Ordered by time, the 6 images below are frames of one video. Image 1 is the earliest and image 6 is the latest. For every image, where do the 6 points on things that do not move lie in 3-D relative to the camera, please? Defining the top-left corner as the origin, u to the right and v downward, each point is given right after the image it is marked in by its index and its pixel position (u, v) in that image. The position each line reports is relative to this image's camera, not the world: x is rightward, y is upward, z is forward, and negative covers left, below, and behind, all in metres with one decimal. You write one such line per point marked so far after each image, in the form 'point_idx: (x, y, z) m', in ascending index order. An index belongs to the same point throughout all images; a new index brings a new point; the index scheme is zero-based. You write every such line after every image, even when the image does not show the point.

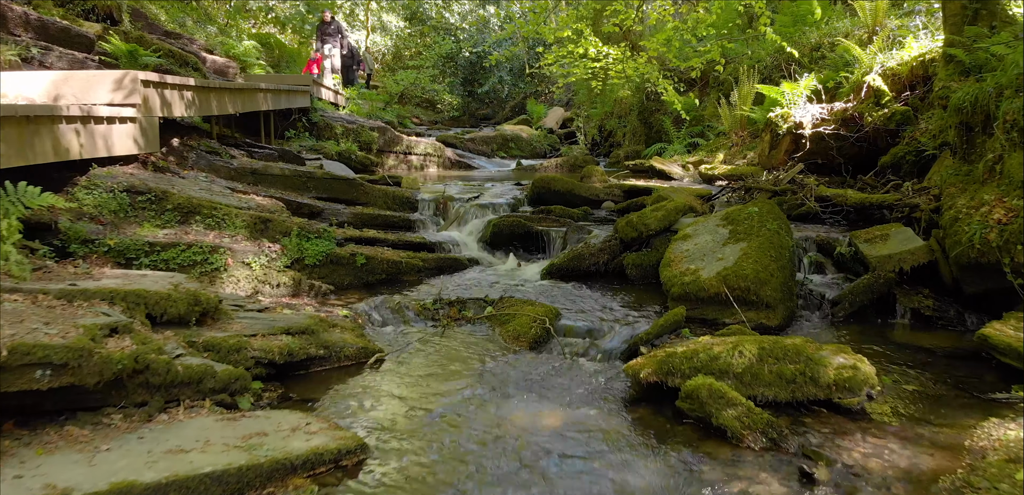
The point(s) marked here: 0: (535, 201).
0: (+0.2, +0.5, +8.7) m
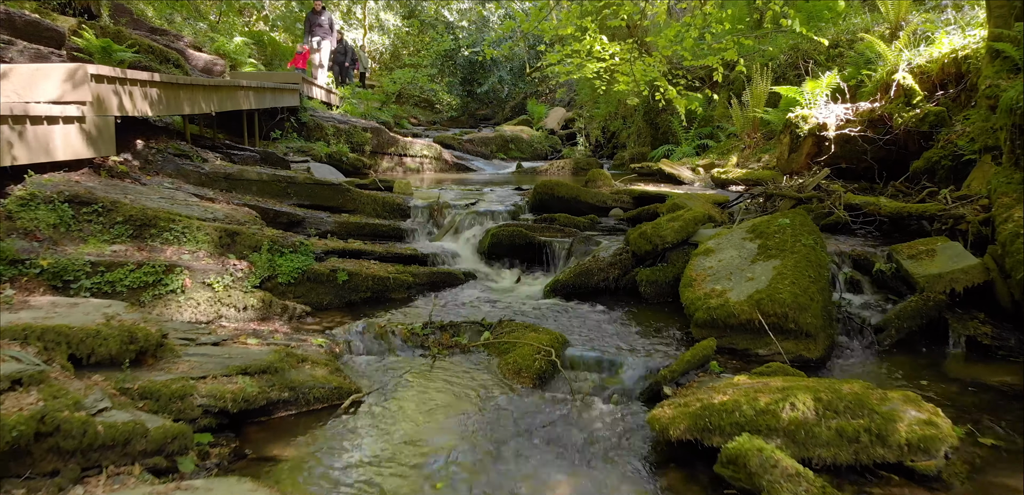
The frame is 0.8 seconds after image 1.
0: (+0.2, +0.4, +8.0) m
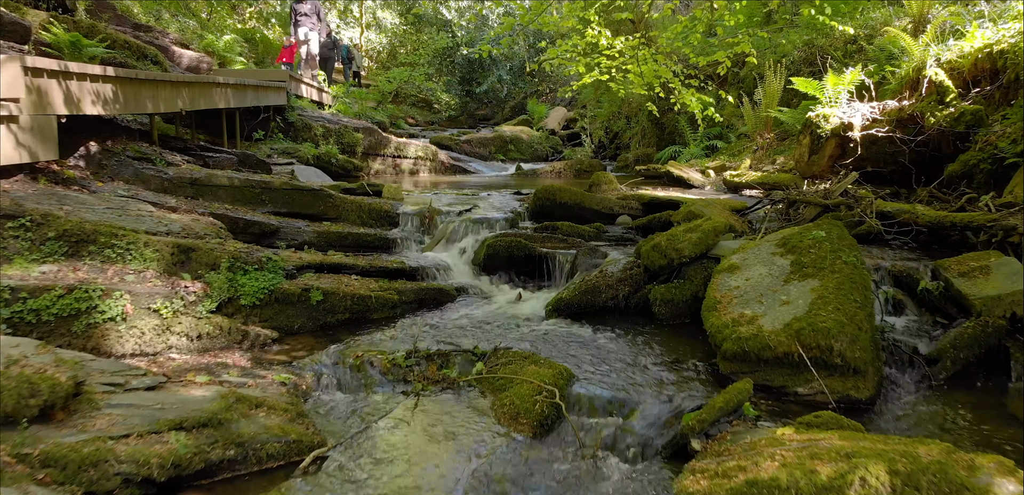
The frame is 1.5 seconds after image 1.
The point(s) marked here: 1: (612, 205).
0: (+0.2, +0.3, +7.3) m
1: (+0.8, +0.4, +7.1) m
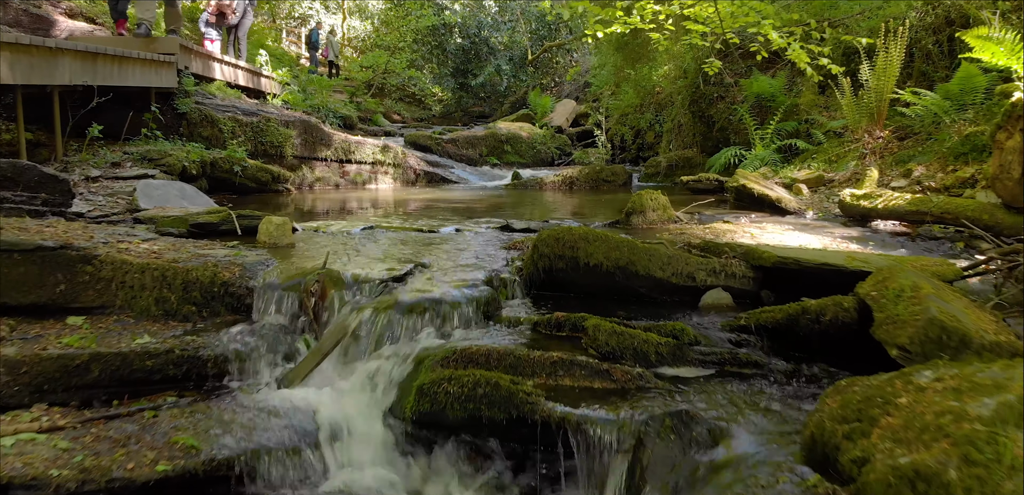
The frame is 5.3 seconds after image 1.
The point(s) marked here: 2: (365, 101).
0: (+0.1, -0.2, +3.7) m
1: (+0.7, -0.1, +3.5) m
2: (-3.4, +3.4, +18.9) m
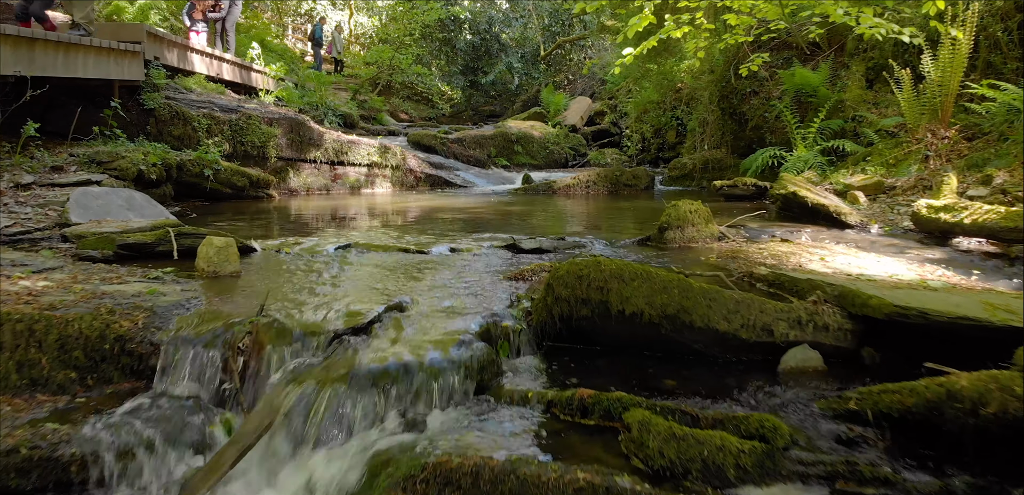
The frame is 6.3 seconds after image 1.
0: (+0.1, -0.3, +2.8) m
1: (+0.8, -0.2, +2.6) m
2: (-3.1, +3.2, +18.0) m
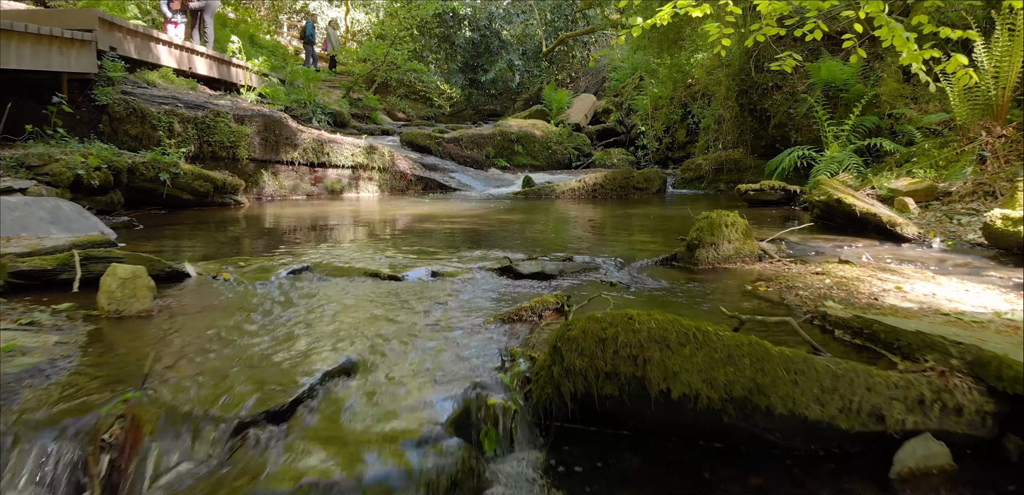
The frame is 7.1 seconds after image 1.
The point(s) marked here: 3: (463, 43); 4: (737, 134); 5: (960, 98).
0: (+0.1, -0.4, +2.1) m
1: (+0.7, -0.3, +1.8) m
2: (-3.1, +3.2, +17.3) m
3: (-1.2, +4.8, +19.5) m
4: (+2.4, +1.2, +8.9) m
5: (+3.2, +1.0, +5.9) m
